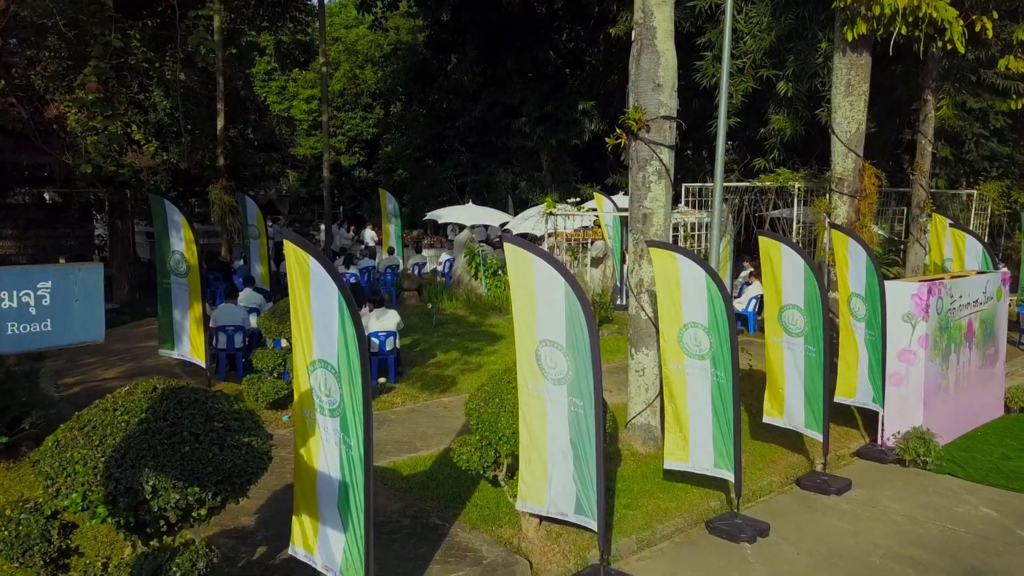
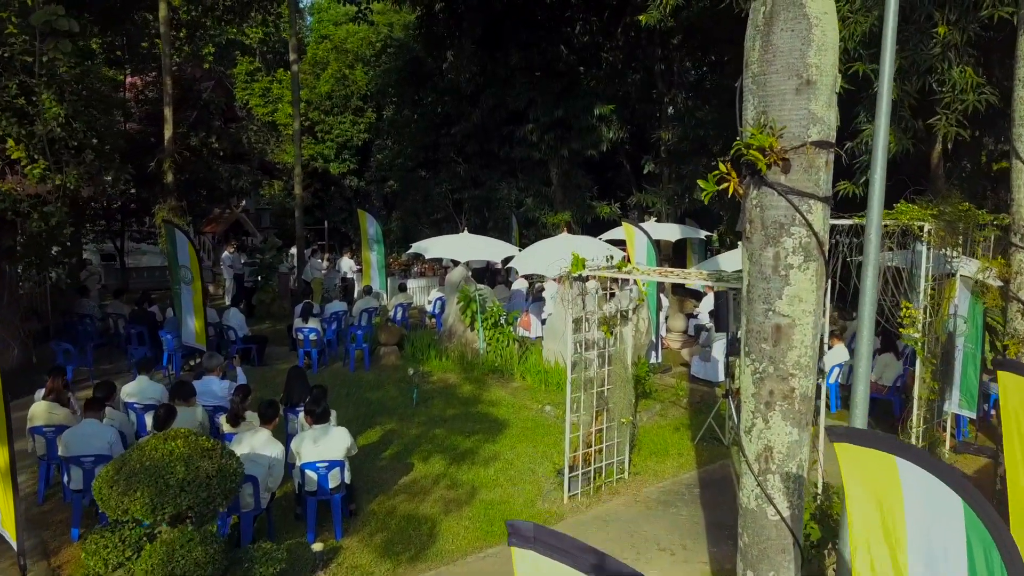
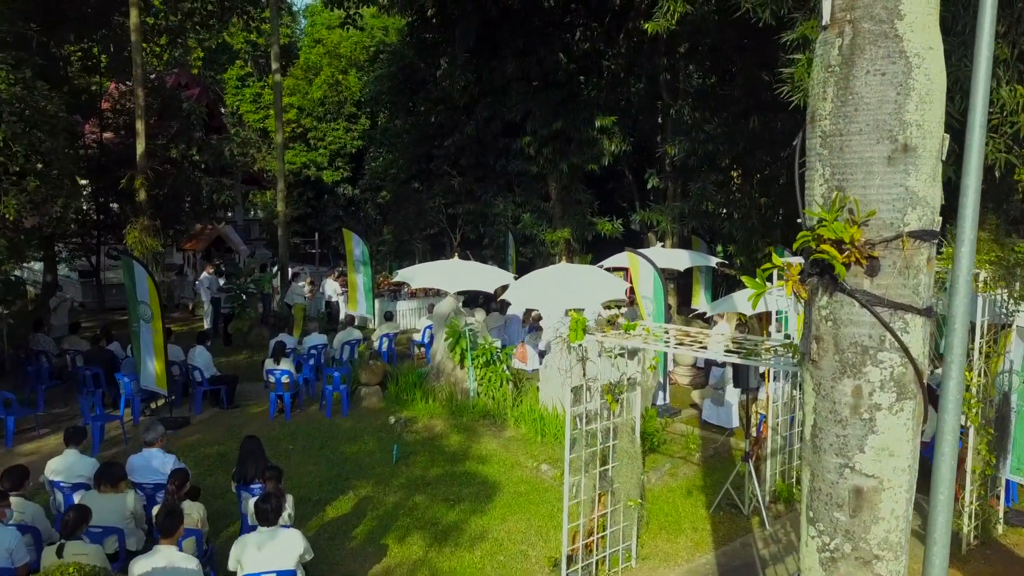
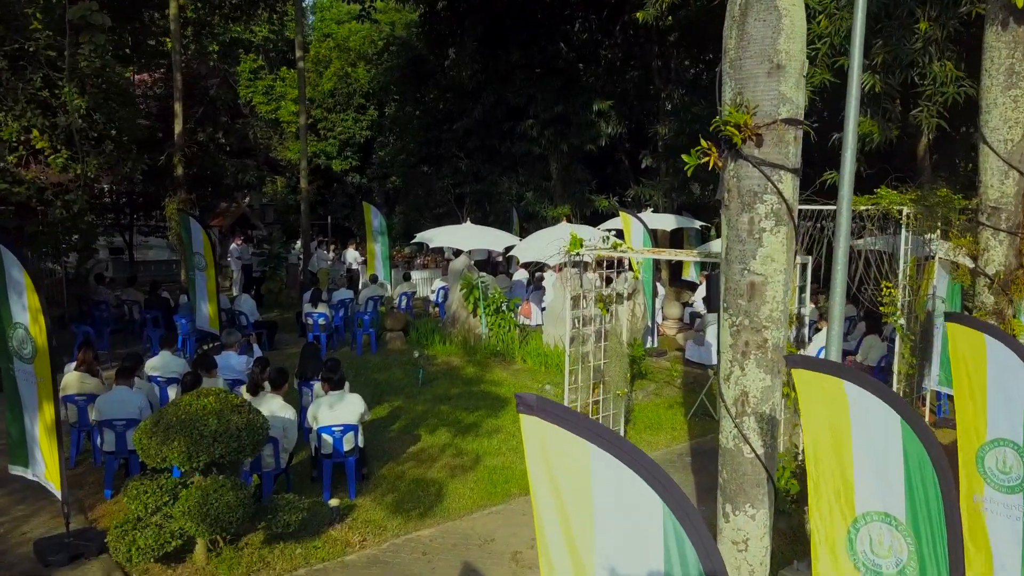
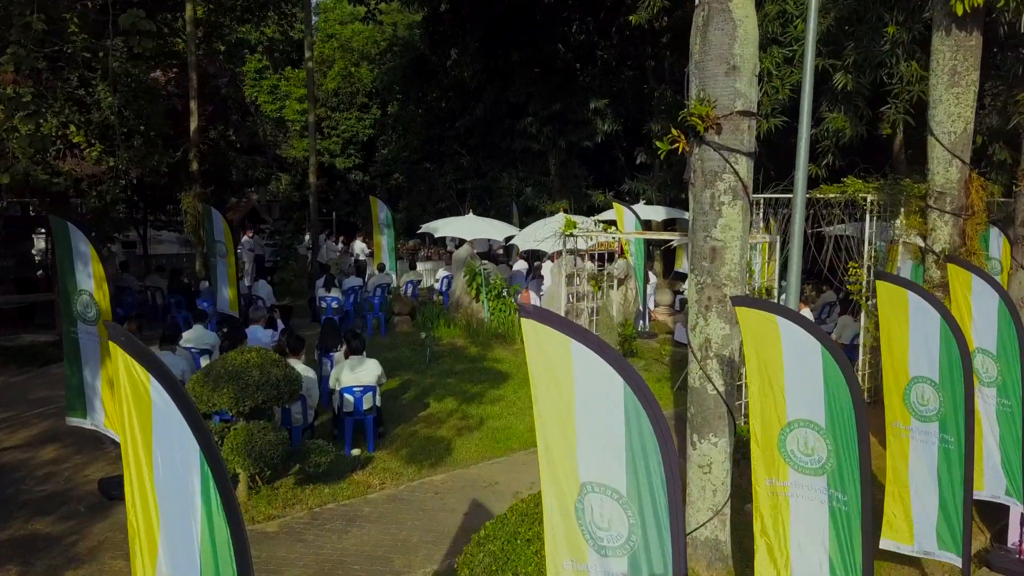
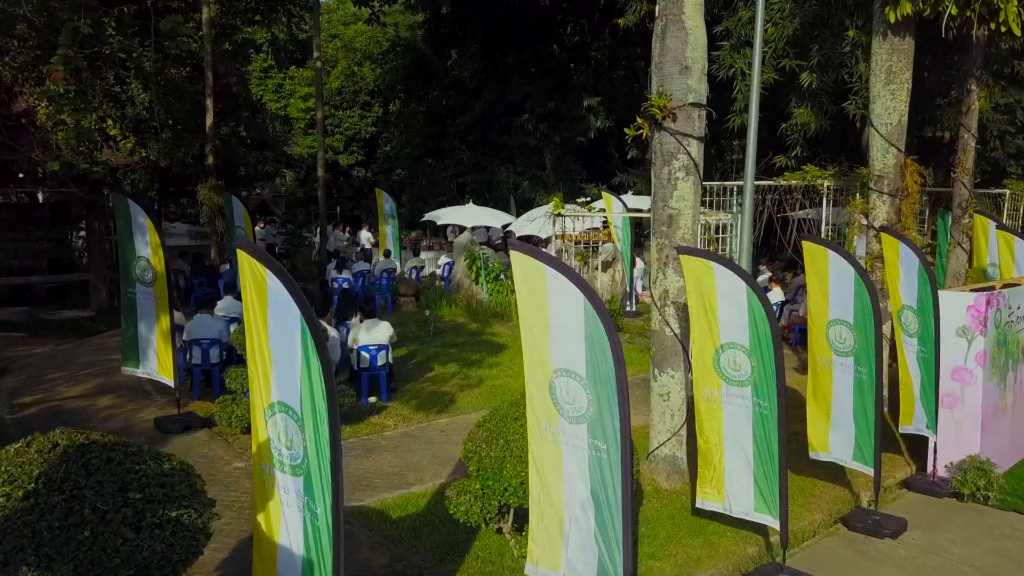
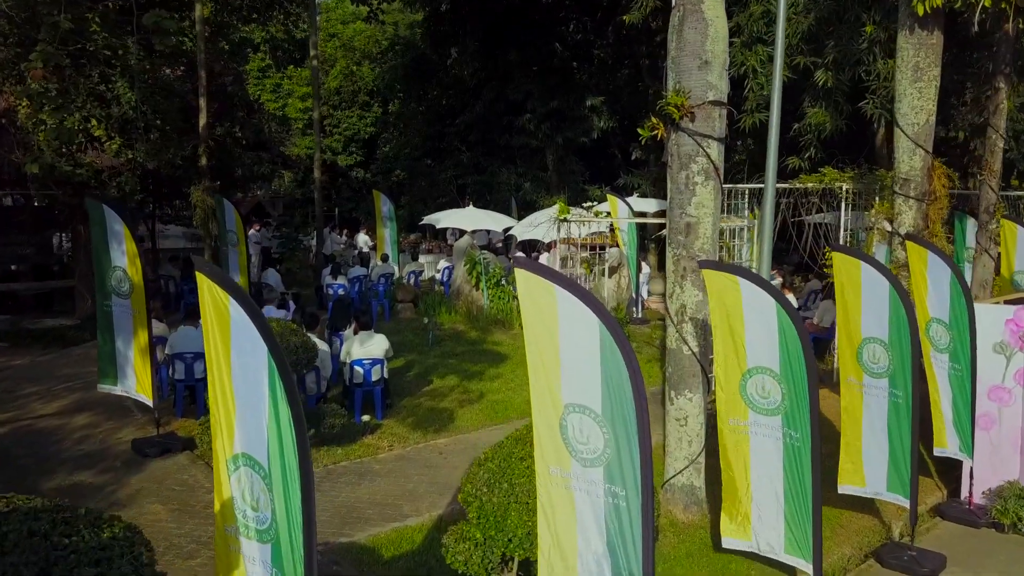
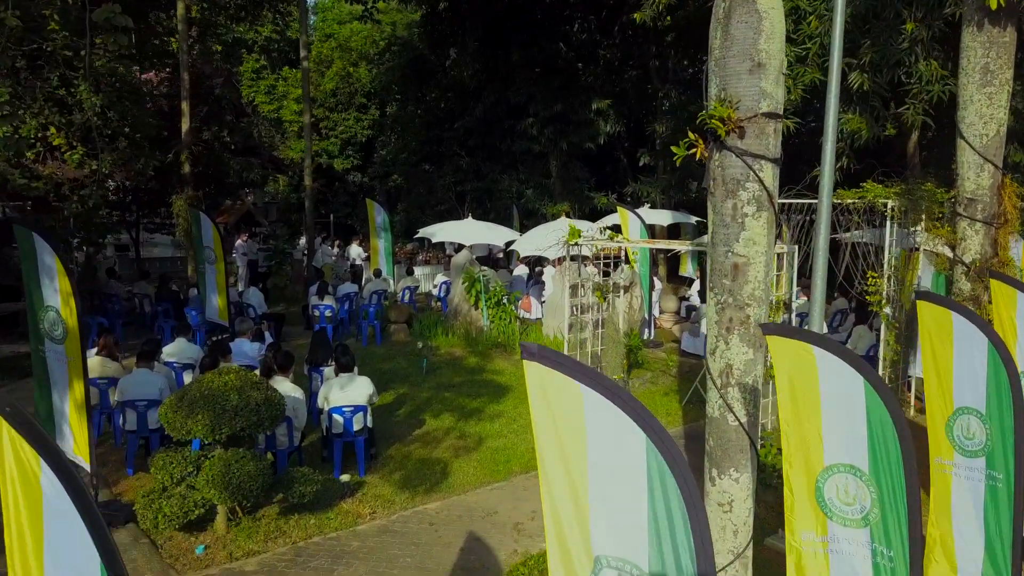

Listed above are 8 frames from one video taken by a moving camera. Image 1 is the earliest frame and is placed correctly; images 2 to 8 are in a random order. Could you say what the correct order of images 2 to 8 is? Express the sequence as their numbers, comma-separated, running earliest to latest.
6, 7, 5, 8, 4, 2, 3
